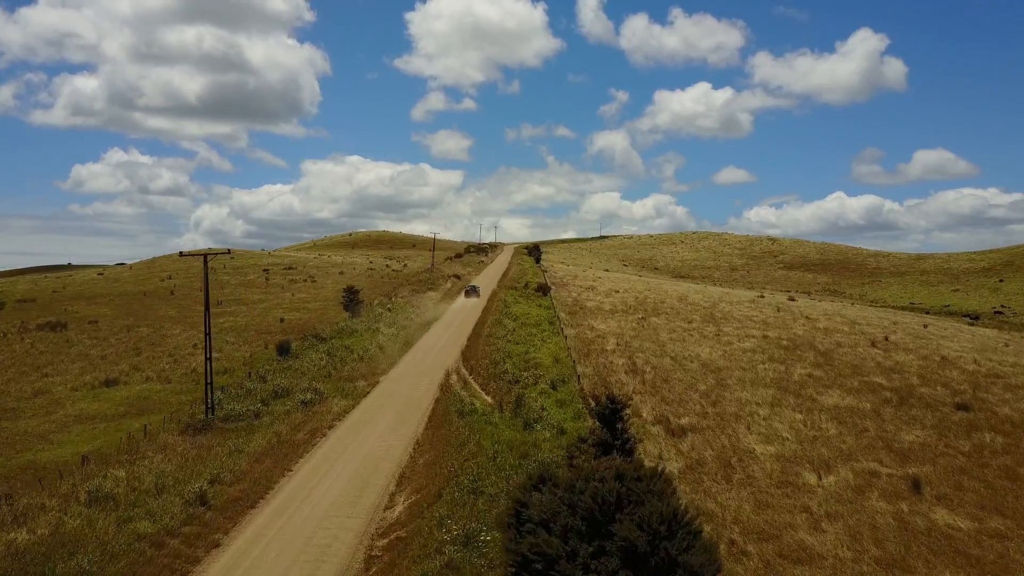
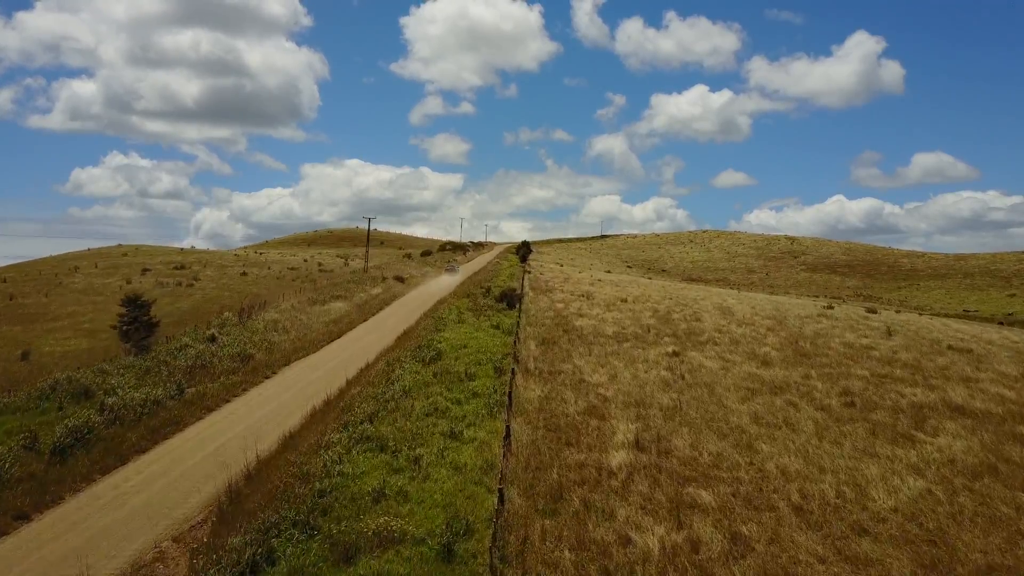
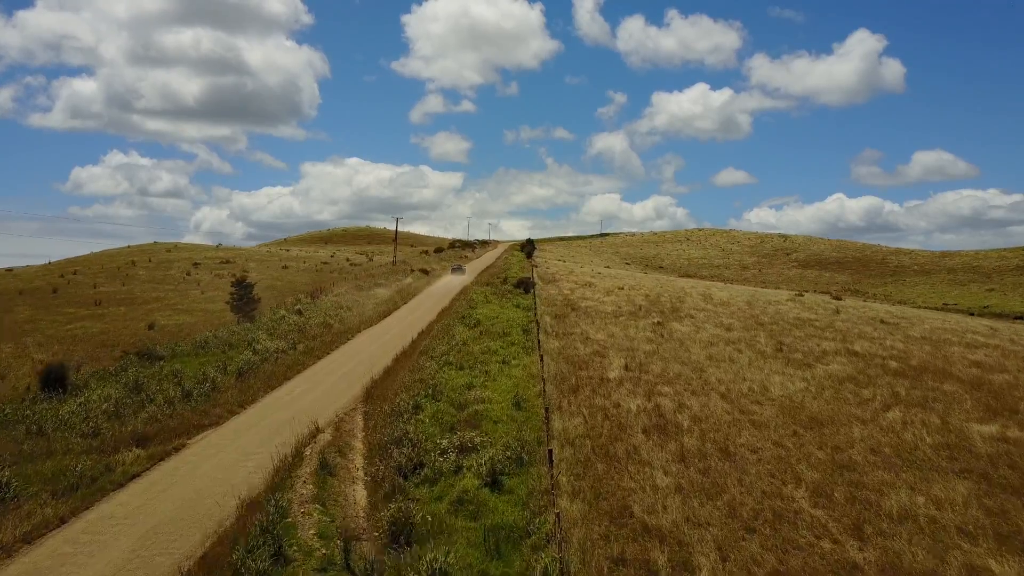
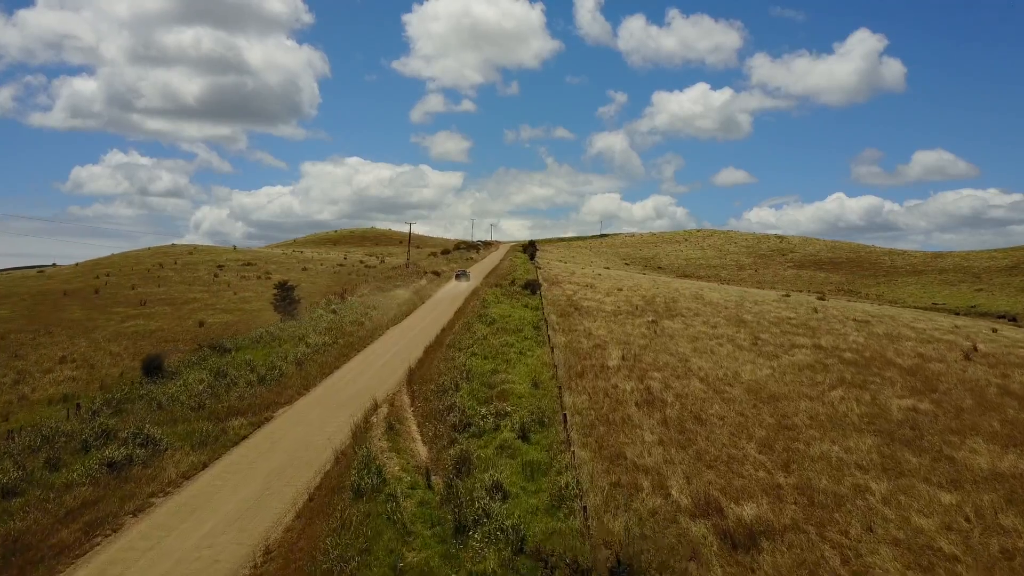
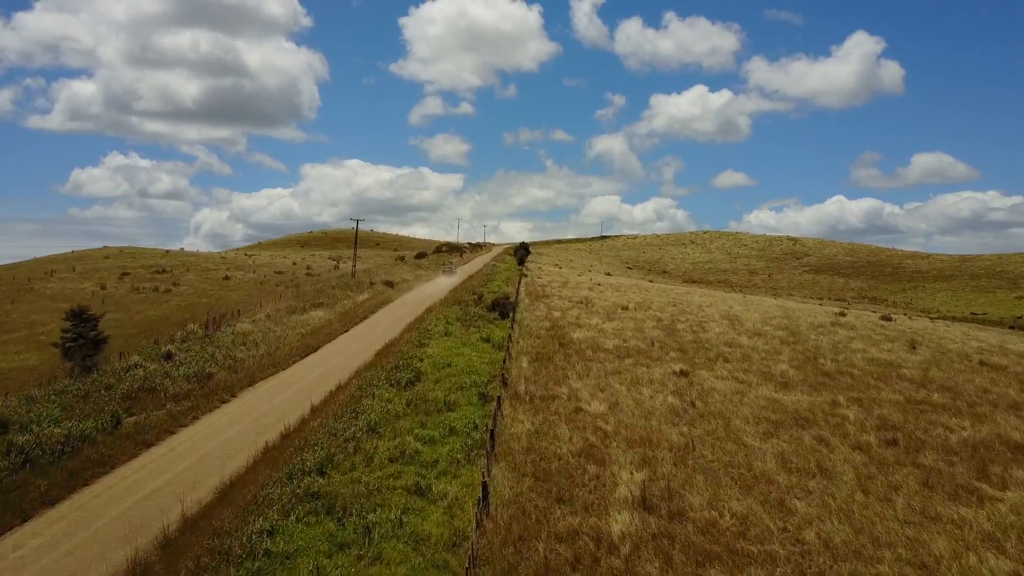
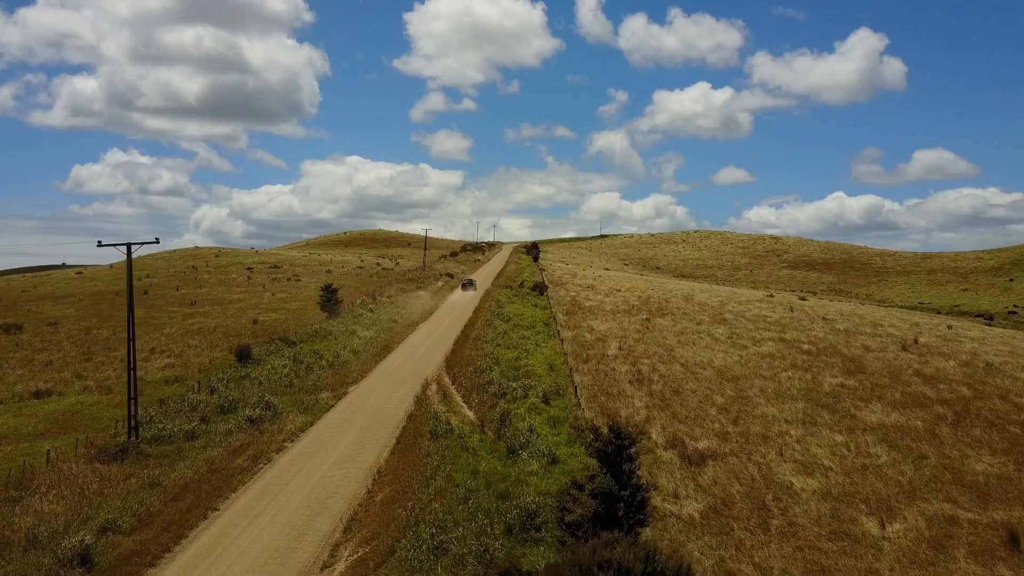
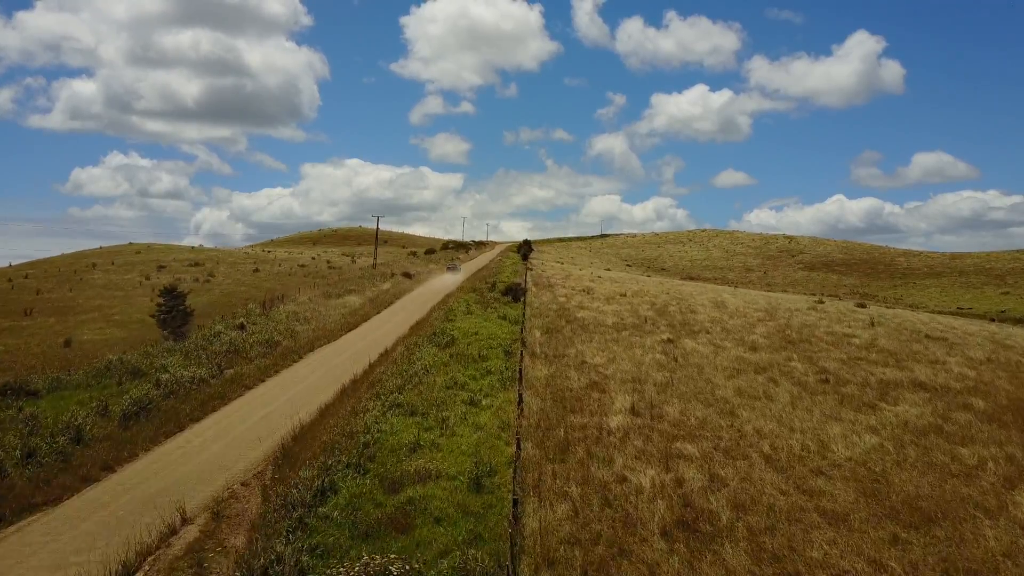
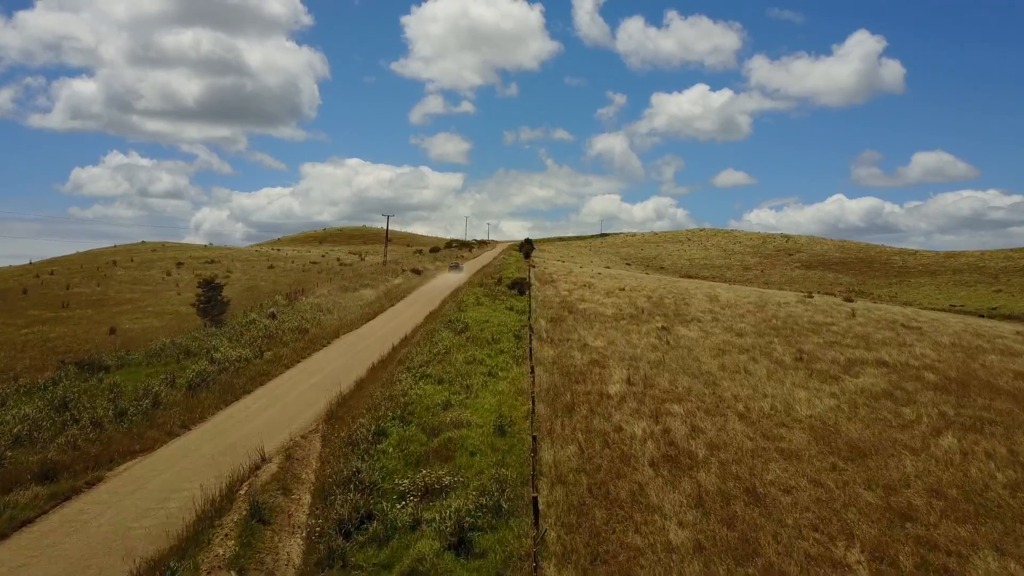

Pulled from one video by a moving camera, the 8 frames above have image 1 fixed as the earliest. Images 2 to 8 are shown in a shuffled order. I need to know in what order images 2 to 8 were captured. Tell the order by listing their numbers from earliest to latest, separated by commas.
6, 4, 3, 8, 7, 2, 5
